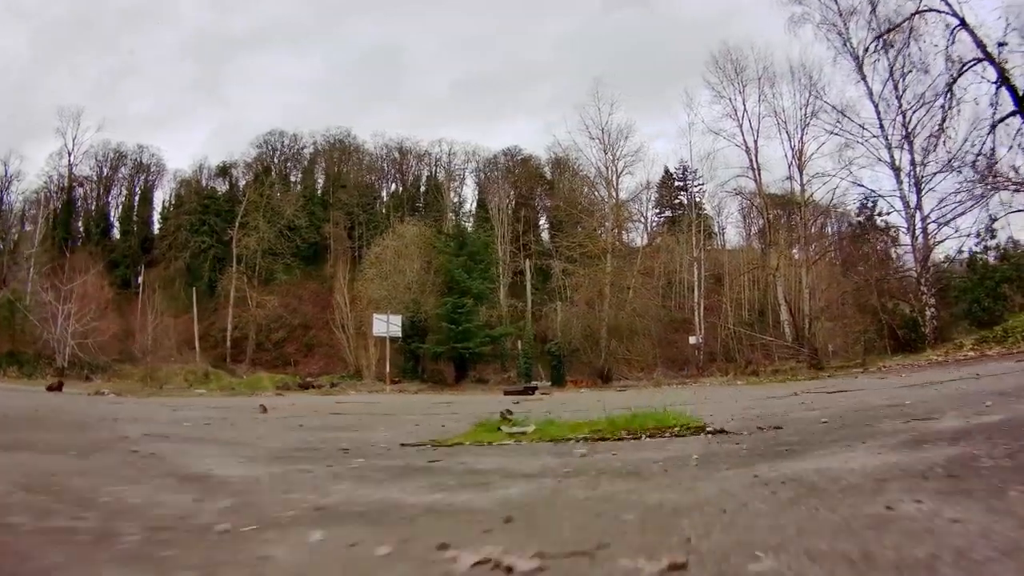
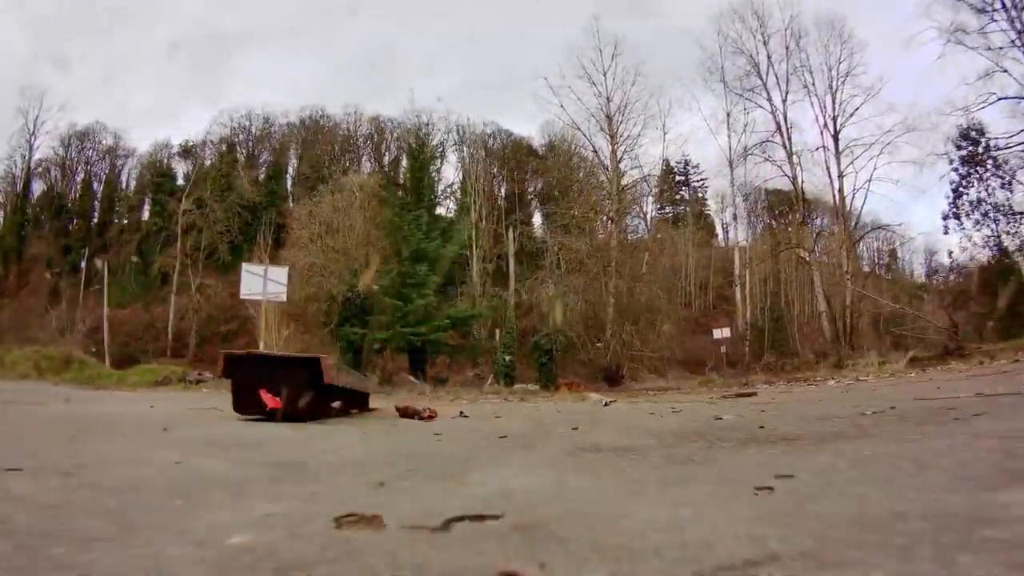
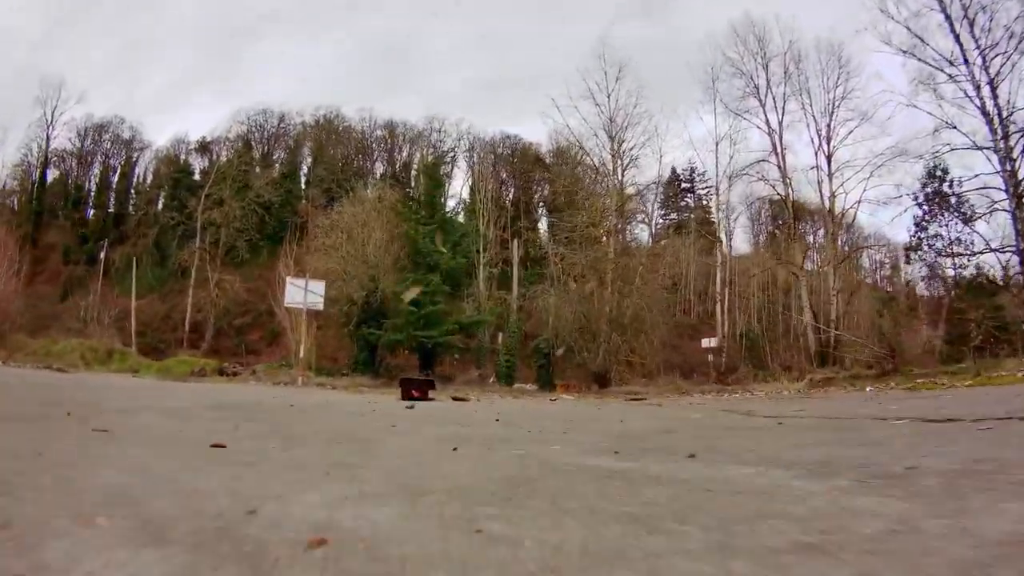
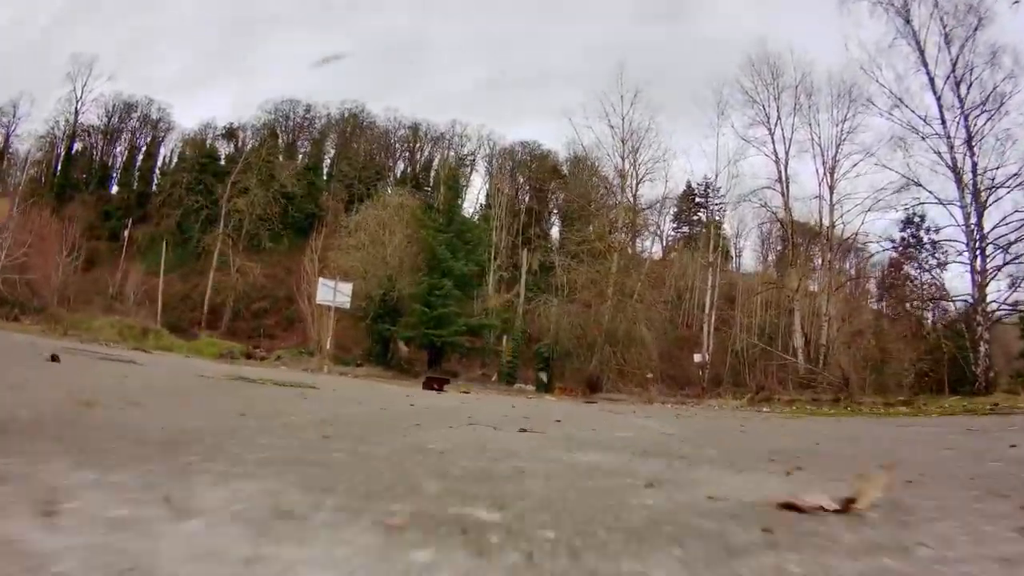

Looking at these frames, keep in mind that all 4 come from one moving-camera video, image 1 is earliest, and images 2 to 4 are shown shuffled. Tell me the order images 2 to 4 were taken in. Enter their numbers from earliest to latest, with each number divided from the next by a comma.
4, 3, 2
